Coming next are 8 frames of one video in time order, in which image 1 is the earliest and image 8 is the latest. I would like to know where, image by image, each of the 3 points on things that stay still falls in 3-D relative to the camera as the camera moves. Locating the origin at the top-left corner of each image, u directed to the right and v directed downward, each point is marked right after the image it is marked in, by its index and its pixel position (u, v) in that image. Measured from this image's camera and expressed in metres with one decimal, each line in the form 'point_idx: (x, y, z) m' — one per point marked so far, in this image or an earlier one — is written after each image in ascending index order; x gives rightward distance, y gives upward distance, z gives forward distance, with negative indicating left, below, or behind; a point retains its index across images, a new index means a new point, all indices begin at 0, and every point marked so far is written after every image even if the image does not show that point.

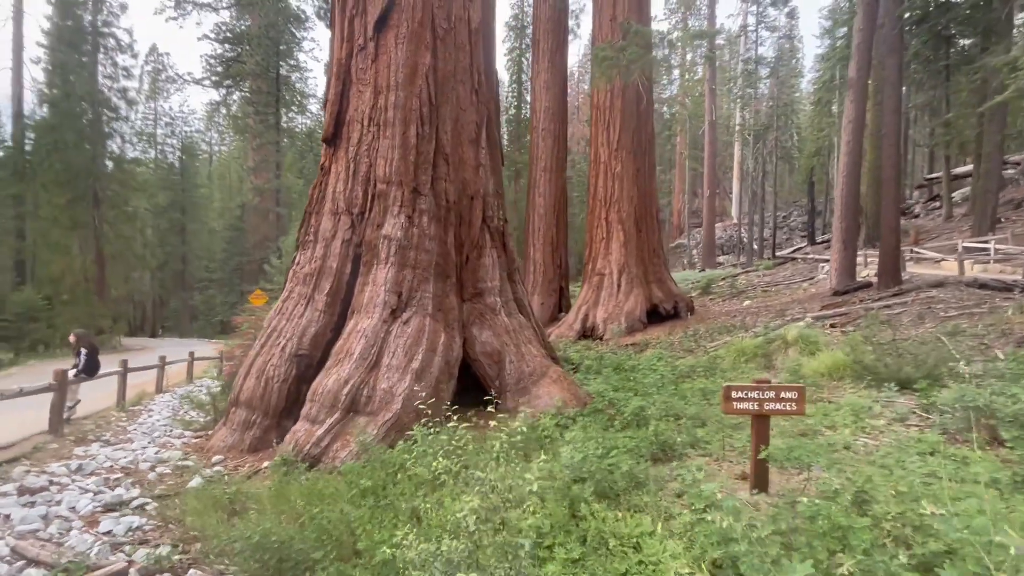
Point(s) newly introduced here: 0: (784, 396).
0: (+1.7, -0.7, +3.0) m
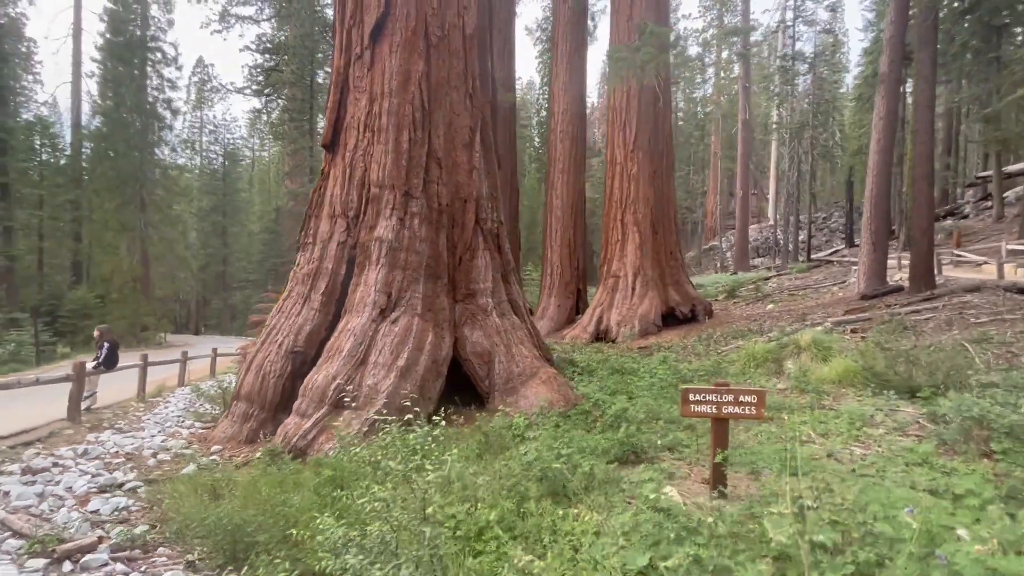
0: (+1.4, -0.7, +3.0) m
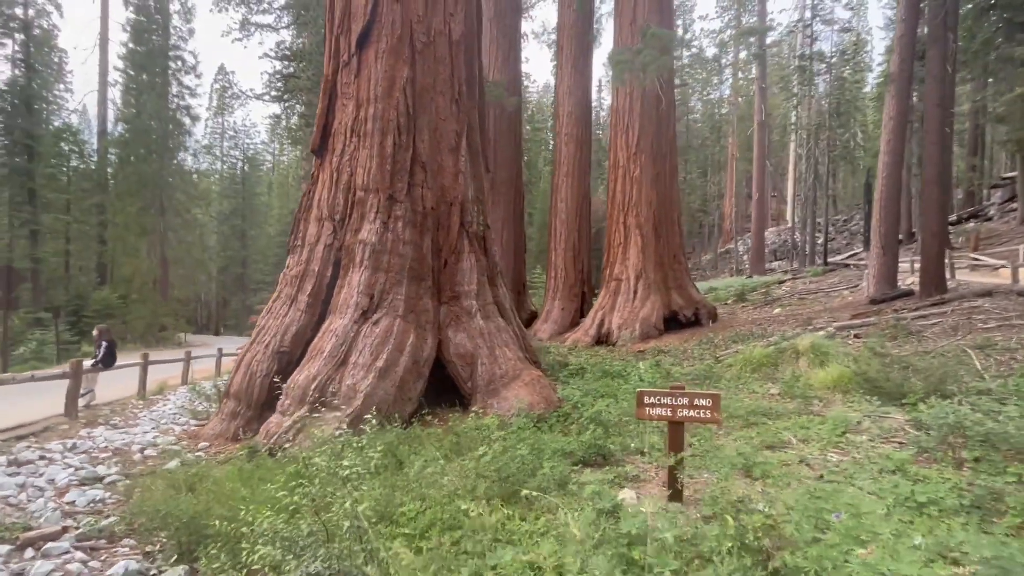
0: (+1.1, -0.7, +2.9) m
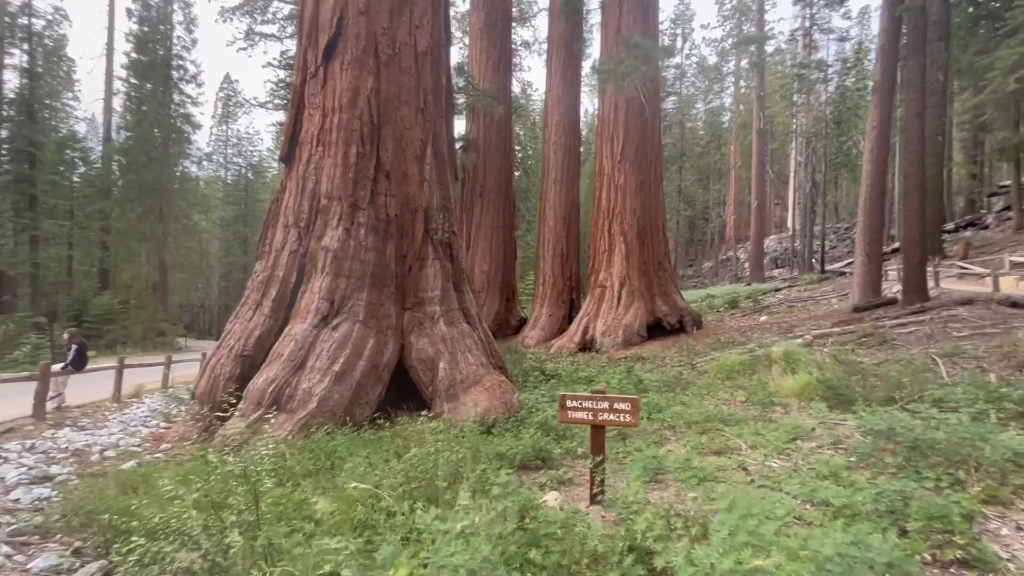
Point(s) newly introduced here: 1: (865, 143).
0: (+0.7, -0.8, +3.0) m
1: (+8.5, +3.5, +11.5) m
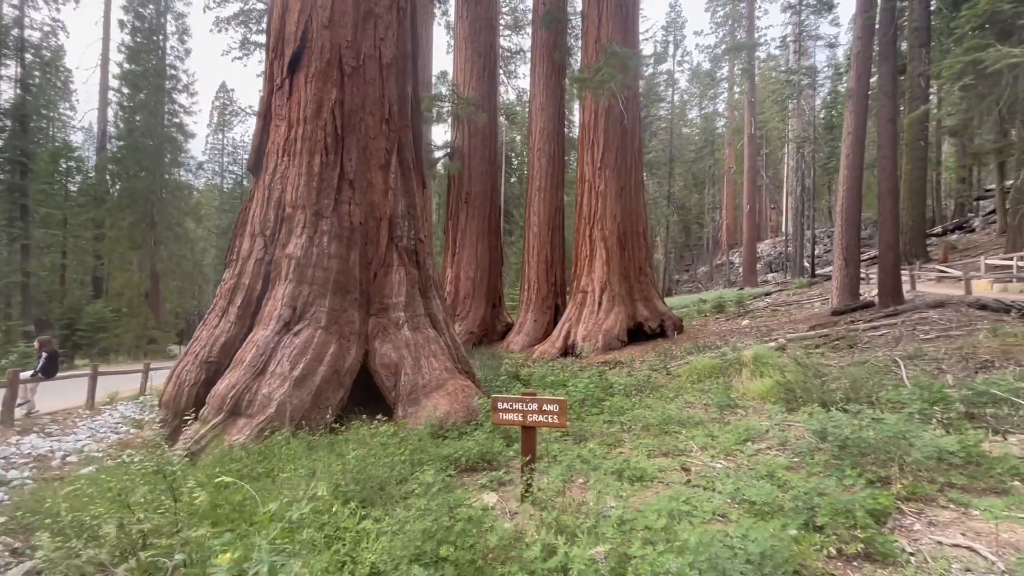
0: (+0.2, -0.8, +3.1) m
1: (+8.0, +3.4, +11.6) m
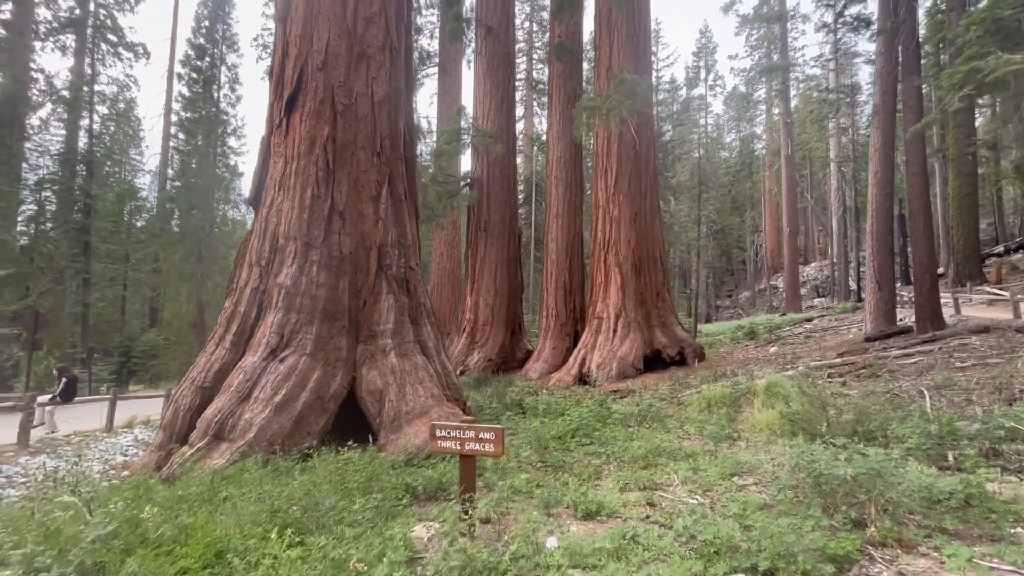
0: (-0.2, -0.9, +3.0) m
1: (+8.3, +2.9, +11.1) m
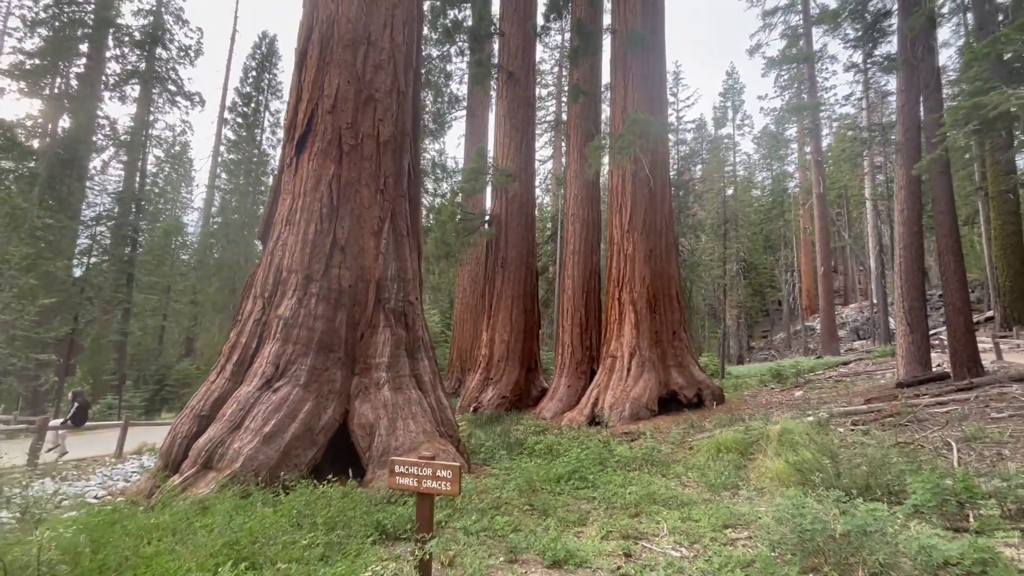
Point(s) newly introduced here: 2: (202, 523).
0: (-0.4, -1.2, +3.0) m
1: (+8.6, +1.9, +10.7) m
2: (-2.3, -1.8, +3.7) m
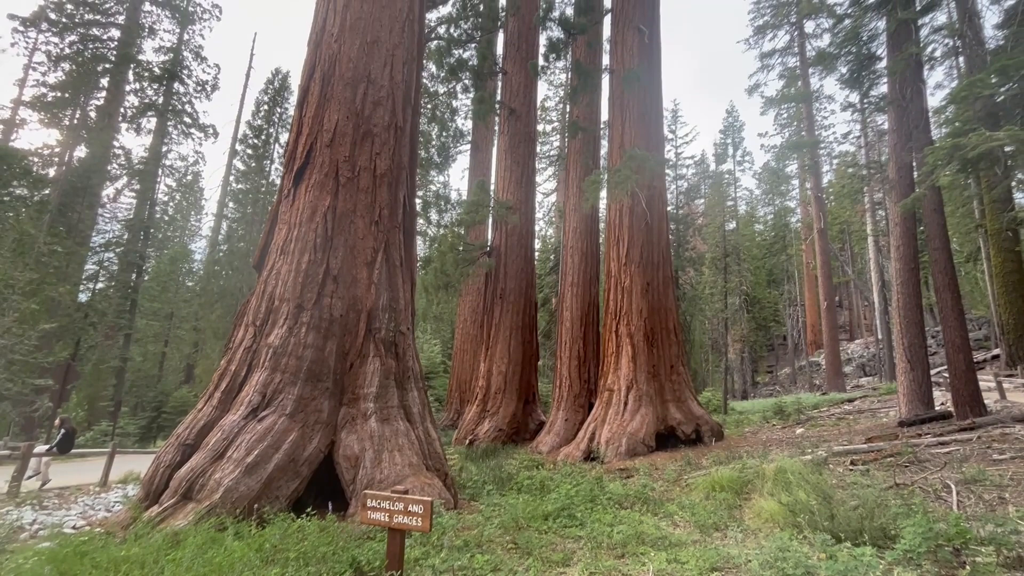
0: (-0.6, -1.4, +2.9) m
1: (+8.5, +1.1, +10.8) m
2: (-2.5, -2.0, +3.6) m
